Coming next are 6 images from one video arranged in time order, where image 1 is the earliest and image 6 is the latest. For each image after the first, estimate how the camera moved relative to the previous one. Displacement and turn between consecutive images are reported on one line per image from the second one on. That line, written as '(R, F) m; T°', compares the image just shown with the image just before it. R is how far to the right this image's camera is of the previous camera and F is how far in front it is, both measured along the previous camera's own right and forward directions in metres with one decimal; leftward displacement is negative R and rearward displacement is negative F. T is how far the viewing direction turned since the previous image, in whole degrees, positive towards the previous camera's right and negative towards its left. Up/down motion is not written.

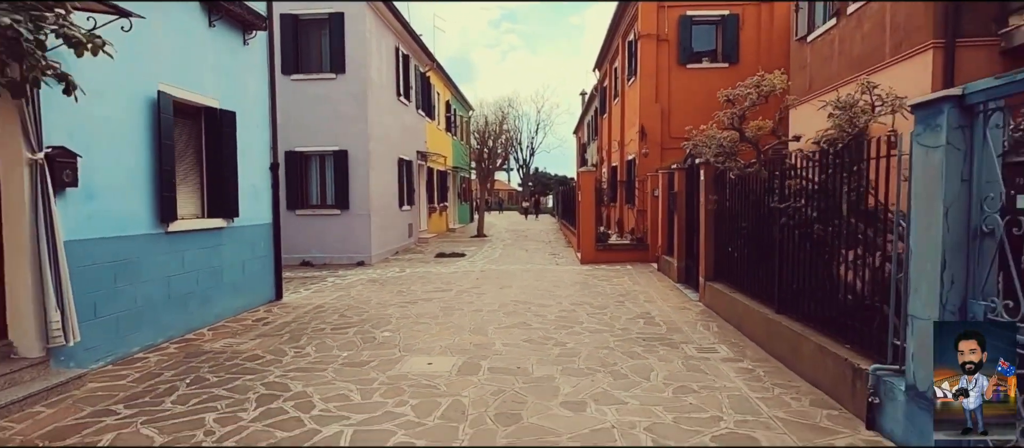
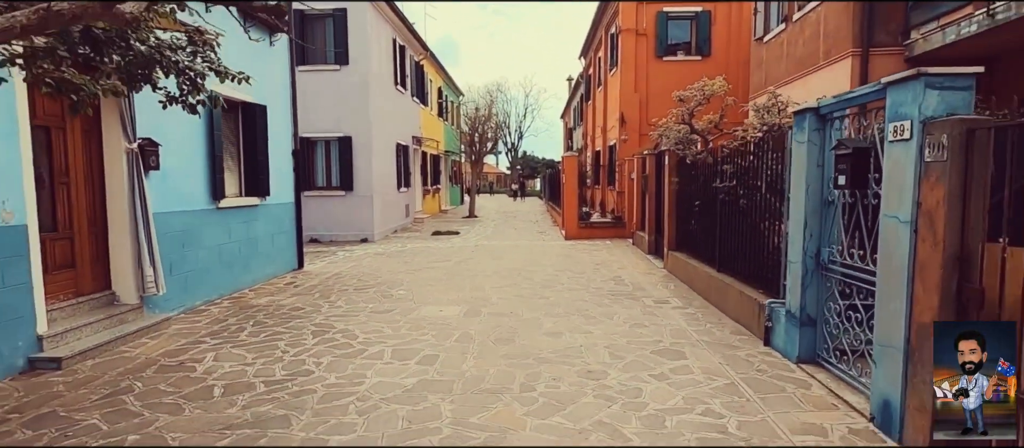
(-0.1, -1.3) m; +1°
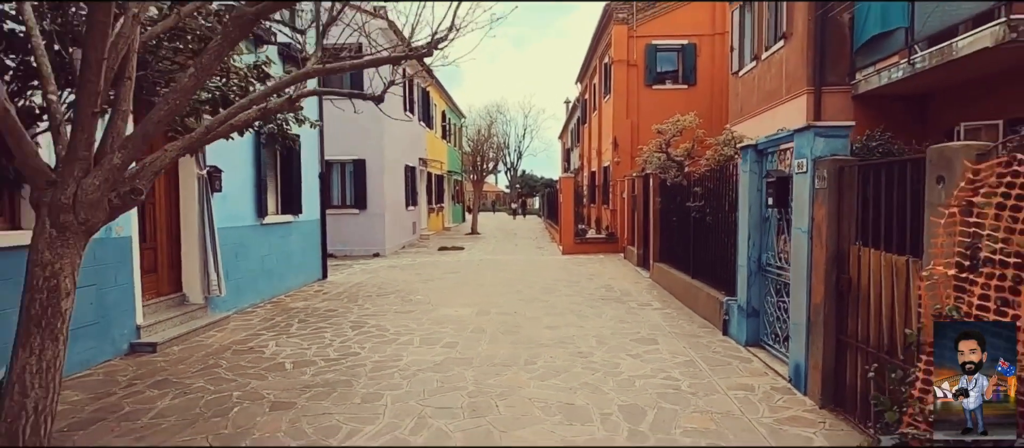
(-0.1, -1.2) m; 0°
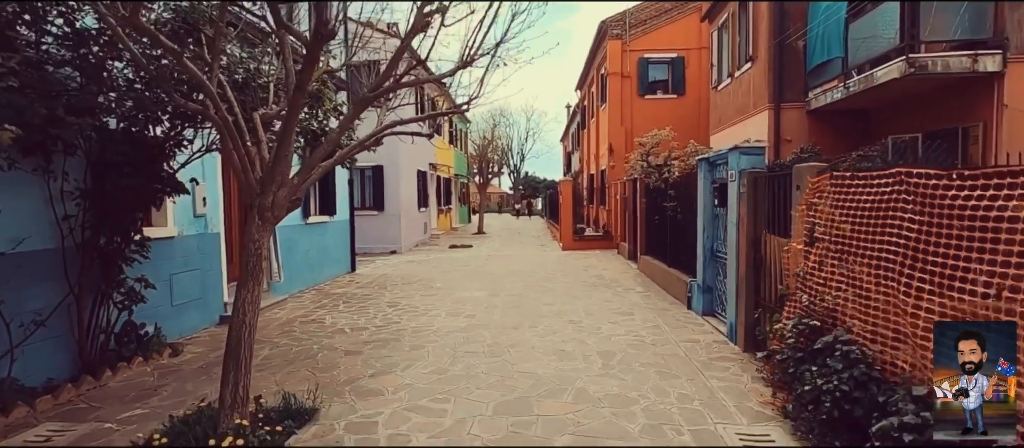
(0.0, -1.5) m; 0°
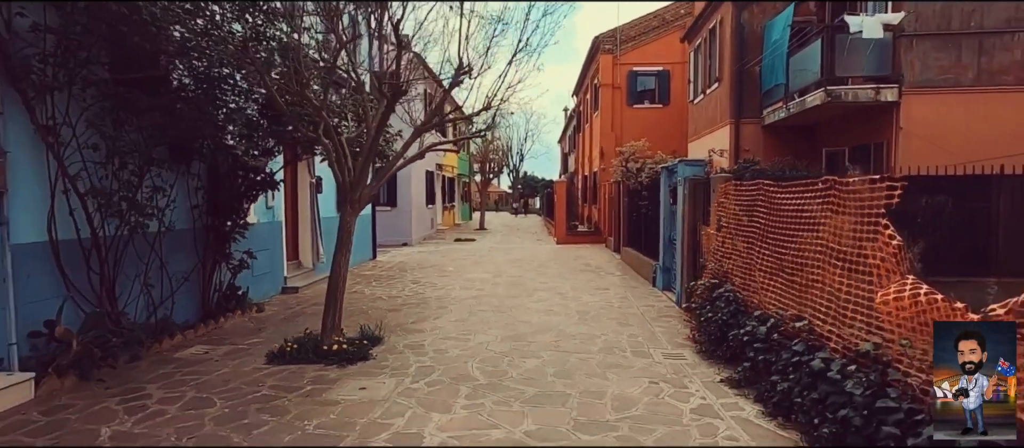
(0.0, -1.9) m; 0°
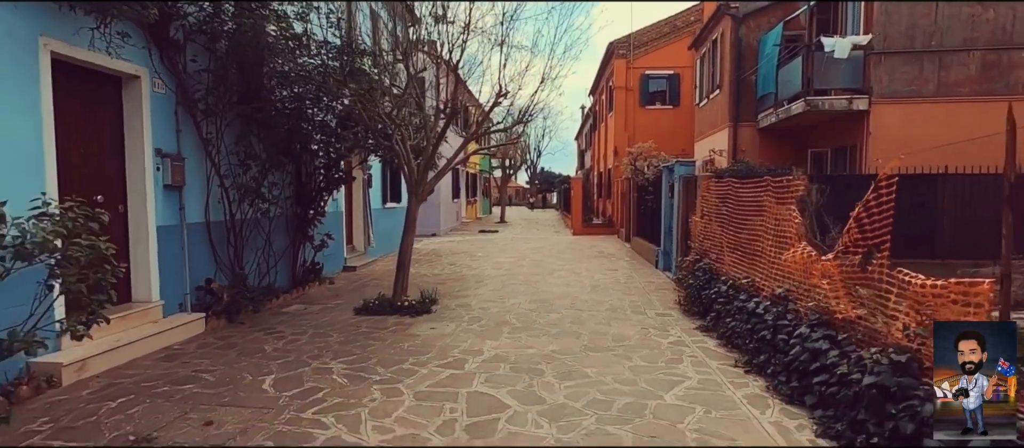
(-0.1, -1.7) m; -2°
